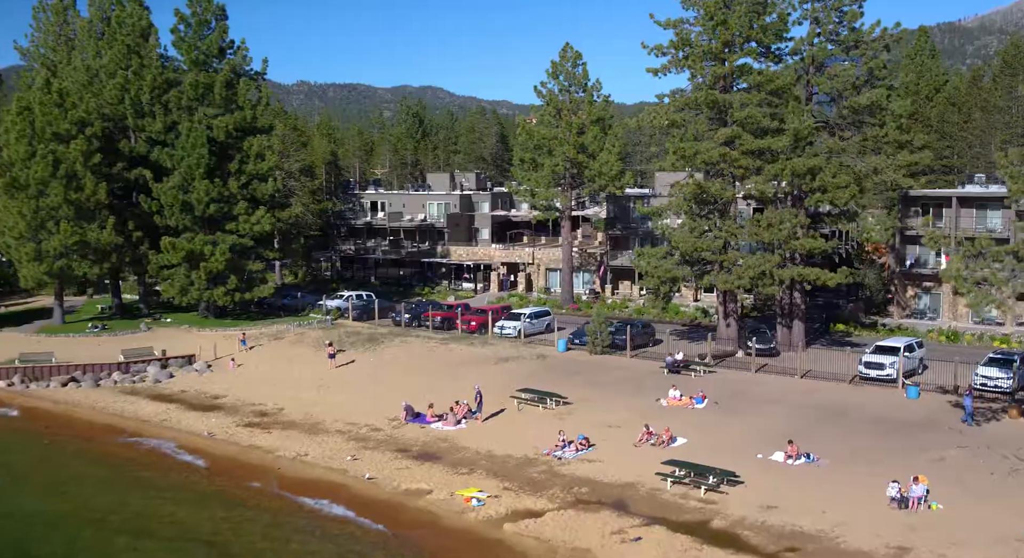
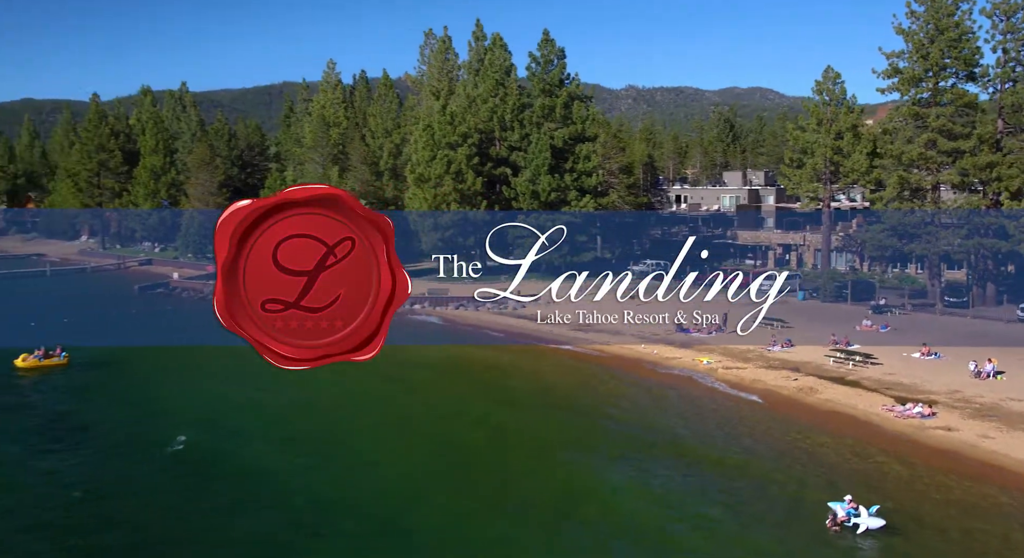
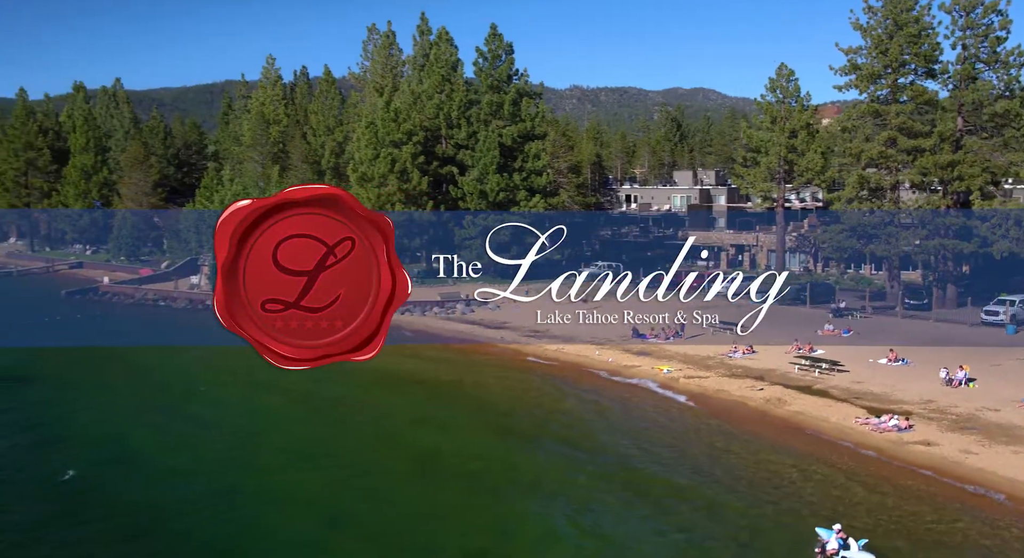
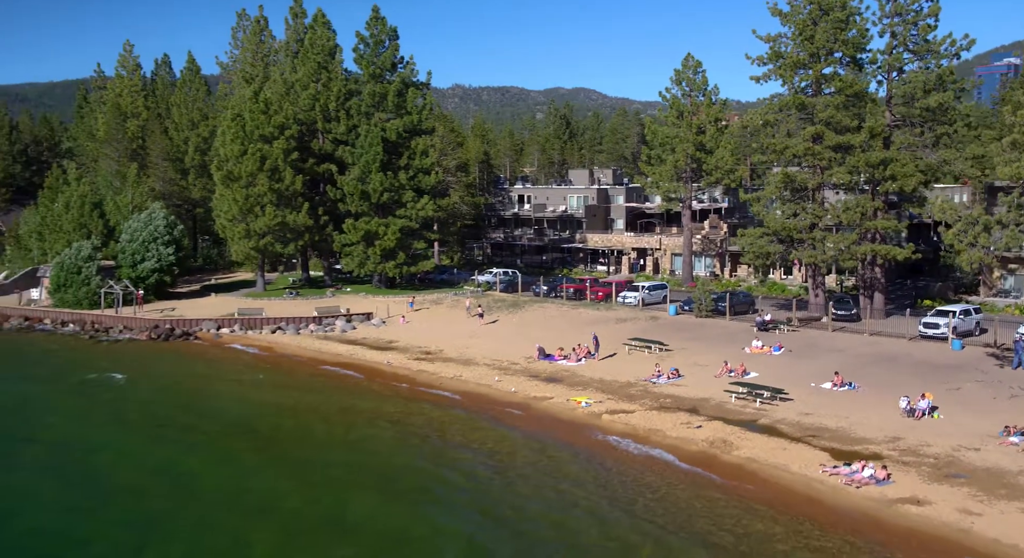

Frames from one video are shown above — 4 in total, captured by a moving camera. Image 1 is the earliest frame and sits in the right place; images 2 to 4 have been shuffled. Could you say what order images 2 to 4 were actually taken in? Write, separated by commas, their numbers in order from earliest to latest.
4, 3, 2
